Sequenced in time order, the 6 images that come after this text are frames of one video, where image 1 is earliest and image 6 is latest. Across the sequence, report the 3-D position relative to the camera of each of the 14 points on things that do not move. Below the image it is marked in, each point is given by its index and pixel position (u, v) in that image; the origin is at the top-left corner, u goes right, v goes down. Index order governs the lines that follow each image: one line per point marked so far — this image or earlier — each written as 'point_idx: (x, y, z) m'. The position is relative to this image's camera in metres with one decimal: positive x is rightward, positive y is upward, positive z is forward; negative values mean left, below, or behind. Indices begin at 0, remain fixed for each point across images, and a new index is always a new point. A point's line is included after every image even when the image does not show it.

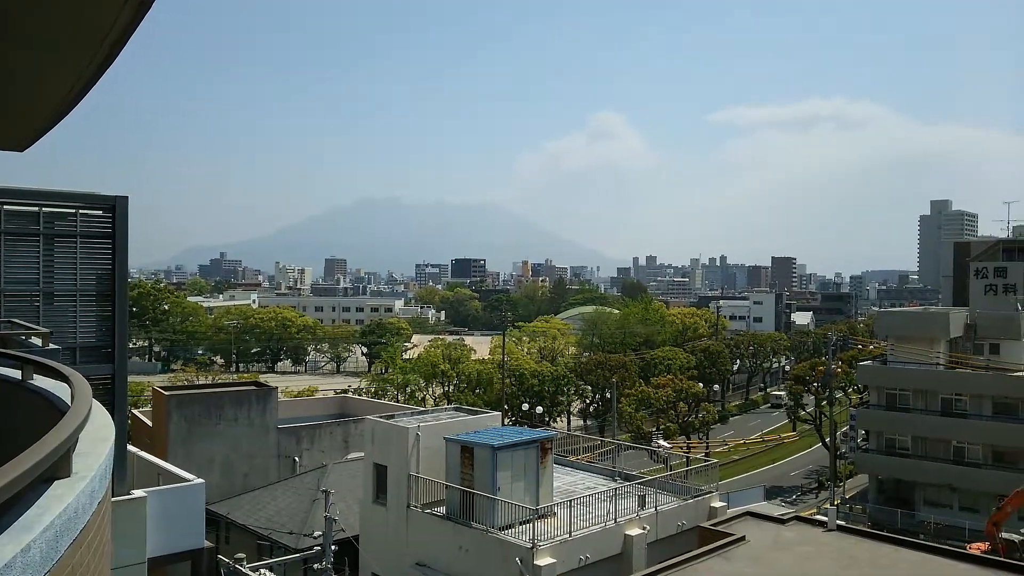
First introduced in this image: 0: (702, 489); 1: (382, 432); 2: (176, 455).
0: (+8.1, -8.7, +20.0) m
1: (-5.5, -6.1, +19.5) m
2: (-13.9, -6.9, +19.2) m
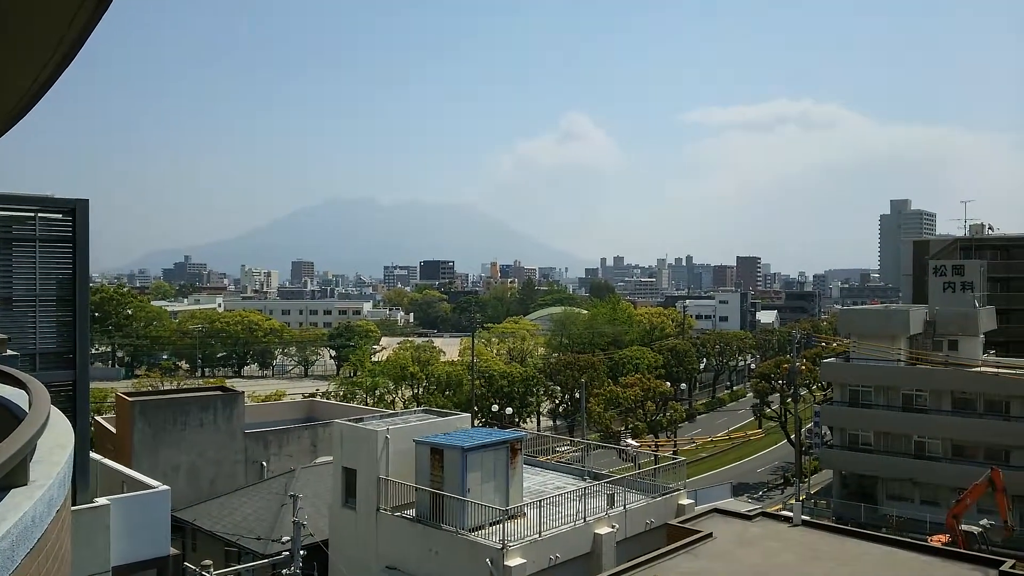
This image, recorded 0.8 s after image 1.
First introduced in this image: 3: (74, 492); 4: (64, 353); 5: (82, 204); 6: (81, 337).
0: (+6.9, -8.7, +20.2) m
1: (-6.7, -6.2, +19.4) m
2: (-15.1, -7.1, +18.9) m
3: (-12.8, -6.0, +13.8) m
4: (-13.2, -1.8, +13.9) m
5: (-12.9, +2.6, +14.2) m
6: (-12.9, -1.4, +14.1) m
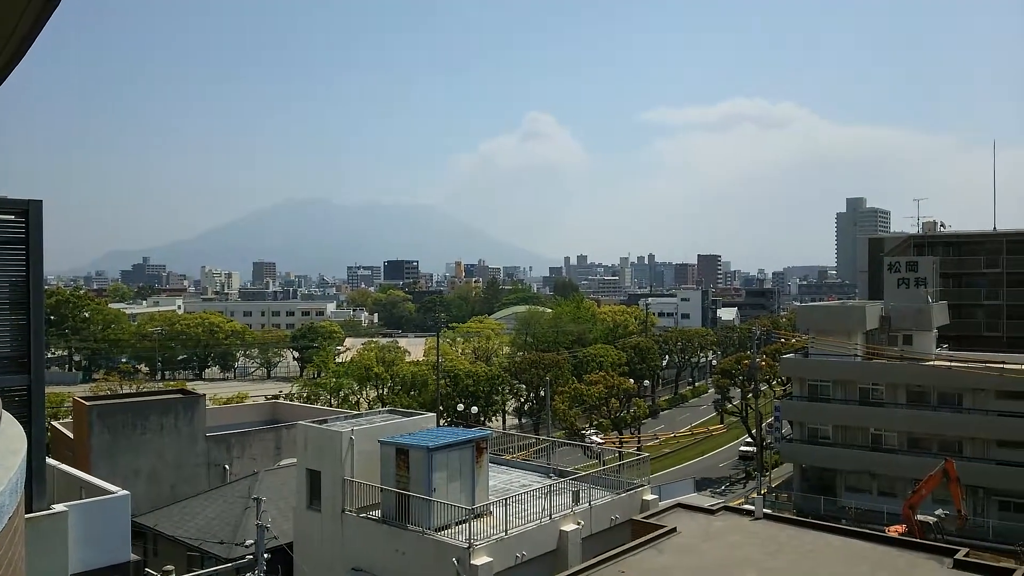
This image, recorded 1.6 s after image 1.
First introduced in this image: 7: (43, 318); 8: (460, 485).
0: (+5.4, -8.6, +20.3) m
1: (-8.2, -6.2, +19.3) m
2: (-16.6, -7.2, +18.5) m
3: (-14.1, -6.1, +13.5) m
4: (-14.6, -1.9, +13.6) m
5: (-14.3, +2.5, +13.9) m
6: (-14.2, -1.5, +13.8) m
7: (-14.2, -0.8, +13.9) m
8: (-2.1, -7.9, +18.5) m
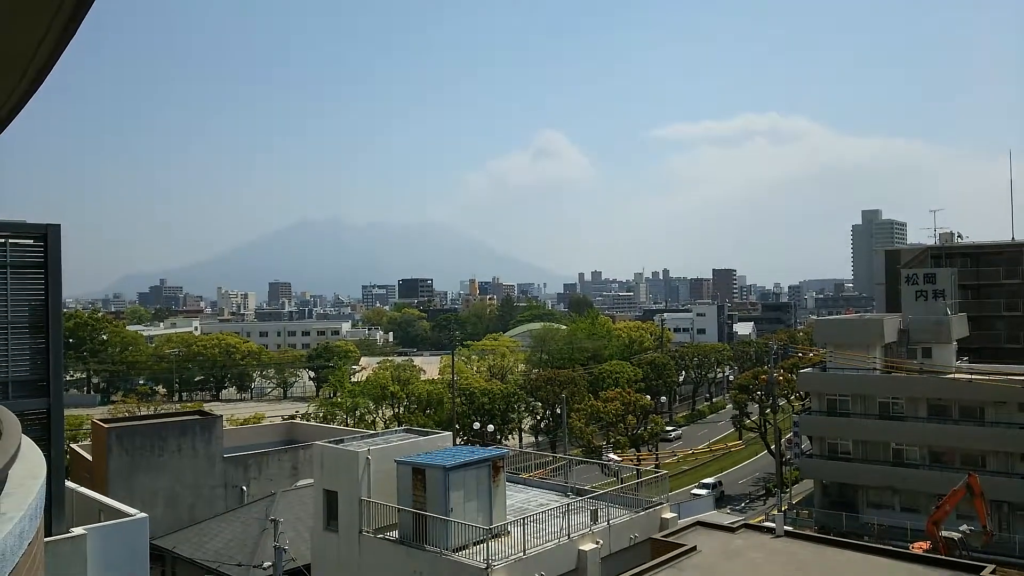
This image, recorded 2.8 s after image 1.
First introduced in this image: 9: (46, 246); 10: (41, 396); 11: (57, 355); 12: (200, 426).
0: (+6.2, -9.2, +20.2) m
1: (-7.5, -7.0, +19.3) m
2: (-15.9, -8.1, +18.6) m
3: (-13.5, -6.9, +13.6) m
4: (-14.0, -2.7, +13.7) m
5: (-13.7, +1.7, +14.0) m
6: (-13.7, -2.3, +13.9) m
7: (-13.7, -1.7, +14.0) m
8: (-1.4, -8.6, +18.4) m
9: (-14.1, +1.4, +14.0) m
10: (-13.9, -3.2, +13.8) m
11: (-13.6, -2.0, +13.9) m
12: (-13.4, -5.9, +19.9) m
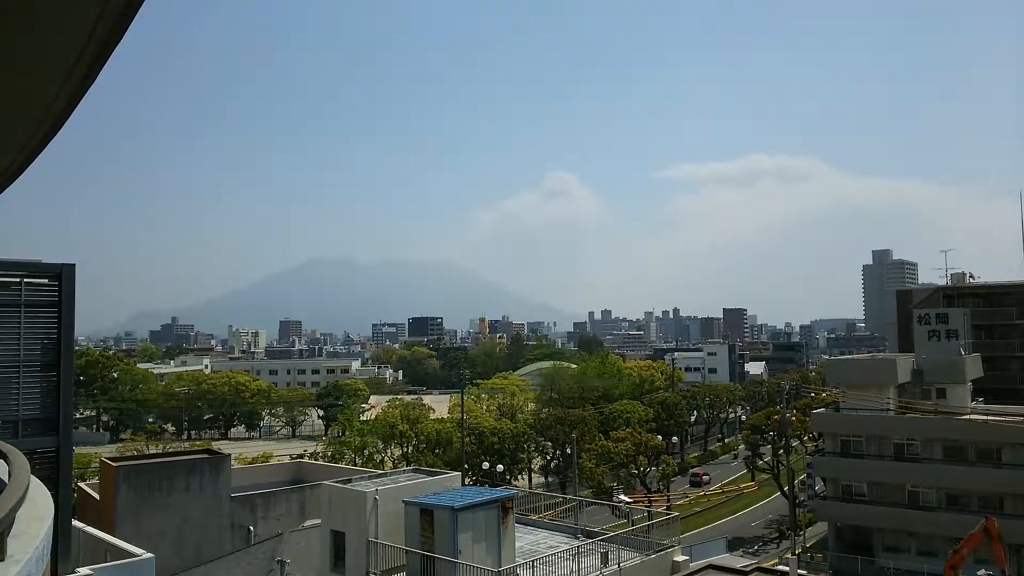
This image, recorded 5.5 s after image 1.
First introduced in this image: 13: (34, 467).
0: (+6.6, -10.9, +19.9) m
1: (-7.1, -8.6, +19.1) m
2: (-15.5, -9.7, +18.5) m
3: (-13.1, -8.3, +13.5) m
4: (-13.6, -4.2, +13.7) m
5: (-13.3, +0.2, +14.1) m
6: (-13.3, -3.8, +13.9) m
7: (-13.3, -3.1, +14.0) m
8: (-1.0, -10.2, +18.2) m
9: (-13.7, 0.0, +14.1) m
10: (-13.6, -4.6, +13.8) m
11: (-13.2, -3.5, +13.9) m
12: (-13.0, -7.5, +19.9) m
13: (-13.7, -5.5, +13.5) m
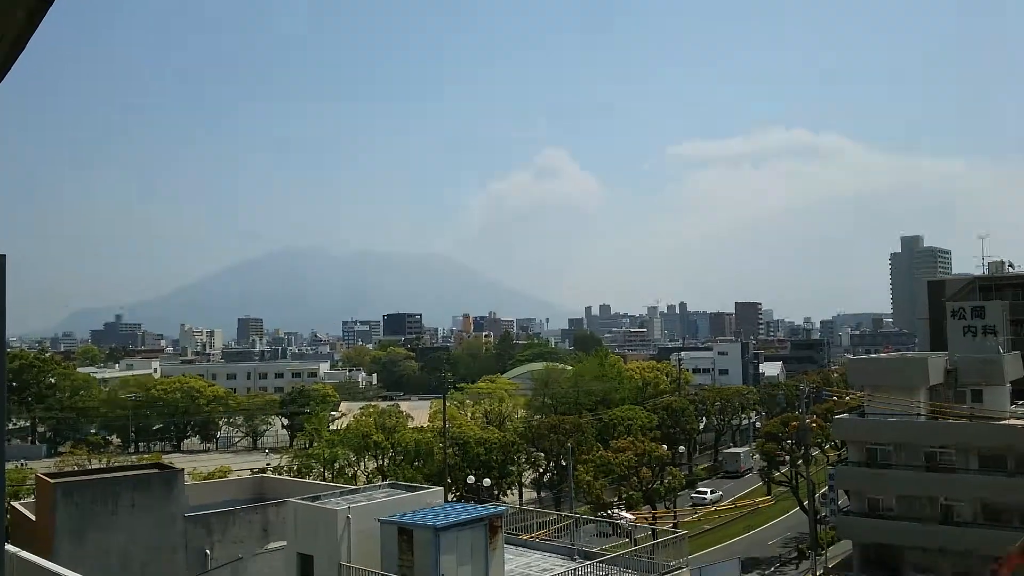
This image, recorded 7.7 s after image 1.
0: (+6.1, -10.6, +17.9) m
1: (-7.5, -8.4, +17.0) m
2: (-15.9, -9.5, +16.3) m
3: (-13.5, -8.2, +11.3) m
4: (-14.0, -4.0, +11.5) m
5: (-13.8, +0.4, +11.9) m
6: (-13.7, -3.6, +11.7) m
7: (-13.7, -2.9, +11.8) m
8: (-1.4, -10.0, +16.2) m
9: (-14.1, +0.1, +11.9) m
10: (-14.0, -4.5, +11.6) m
11: (-13.7, -3.3, +11.8) m
12: (-13.4, -7.3, +17.7) m
13: (-14.1, -5.3, +11.3) m
